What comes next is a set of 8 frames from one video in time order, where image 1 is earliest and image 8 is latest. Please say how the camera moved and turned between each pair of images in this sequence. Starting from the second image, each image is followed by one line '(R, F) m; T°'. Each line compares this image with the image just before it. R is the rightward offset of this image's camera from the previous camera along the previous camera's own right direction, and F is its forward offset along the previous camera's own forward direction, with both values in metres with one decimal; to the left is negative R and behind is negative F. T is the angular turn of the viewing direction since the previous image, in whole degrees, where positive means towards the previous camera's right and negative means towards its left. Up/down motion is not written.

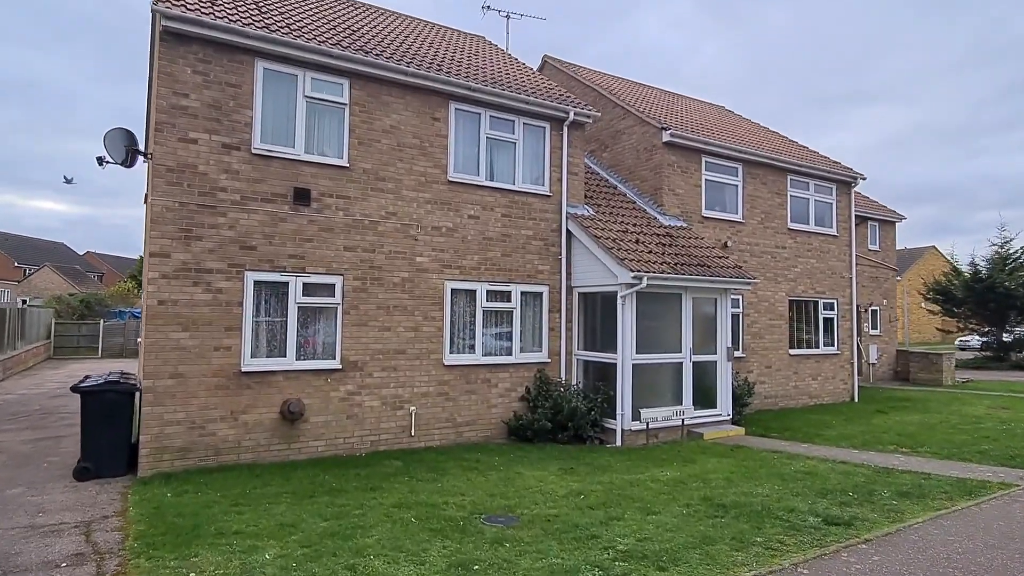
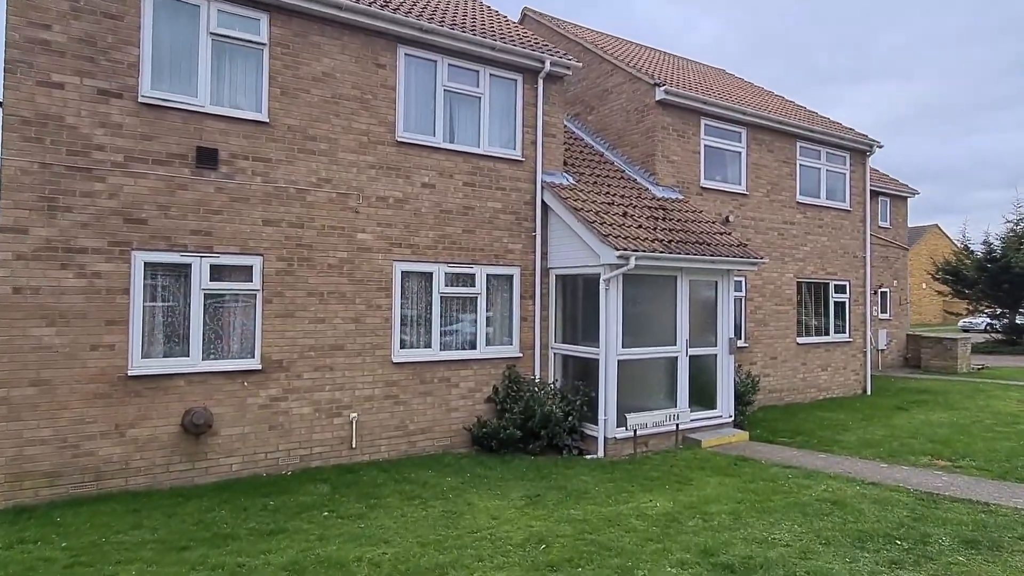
(+0.5, +1.7) m; 0°
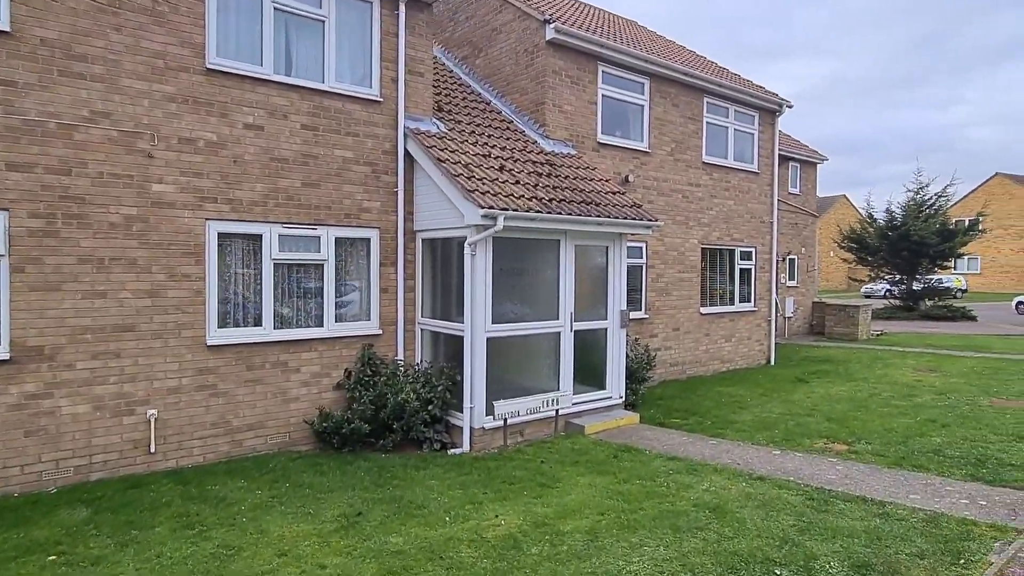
(+1.0, +1.3) m; +6°
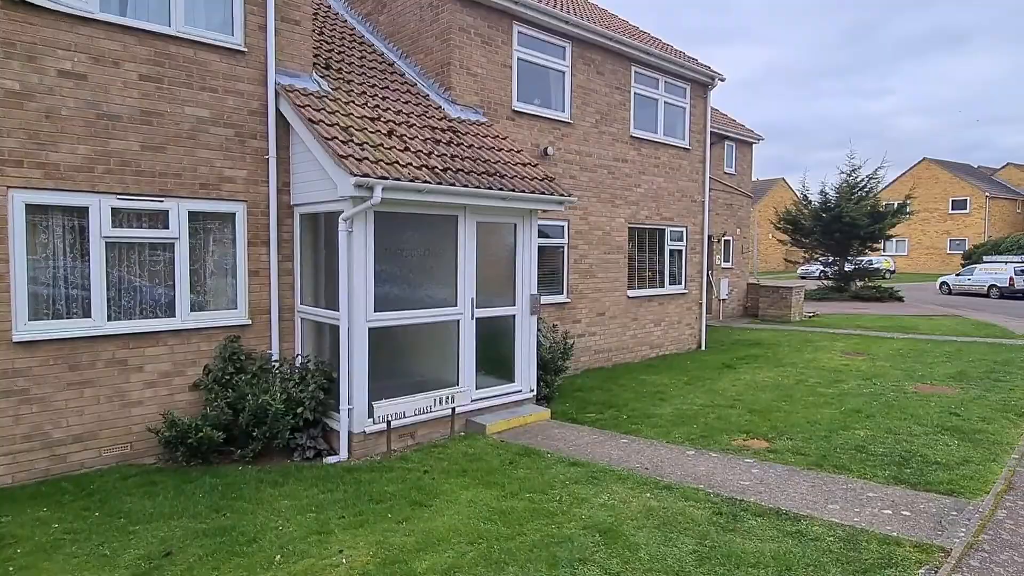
(+0.7, +0.9) m; +5°
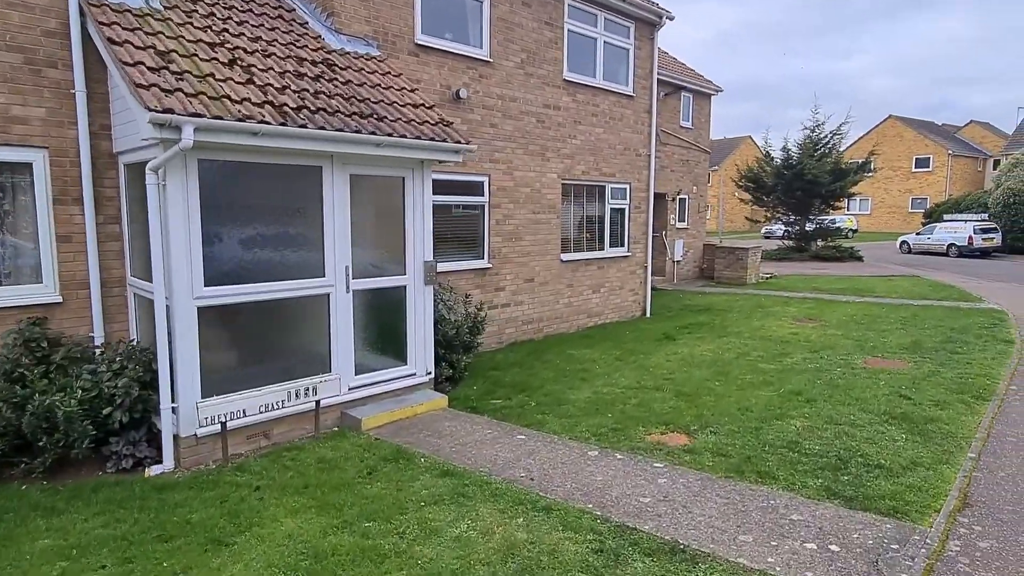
(+0.9, +1.2) m; +3°
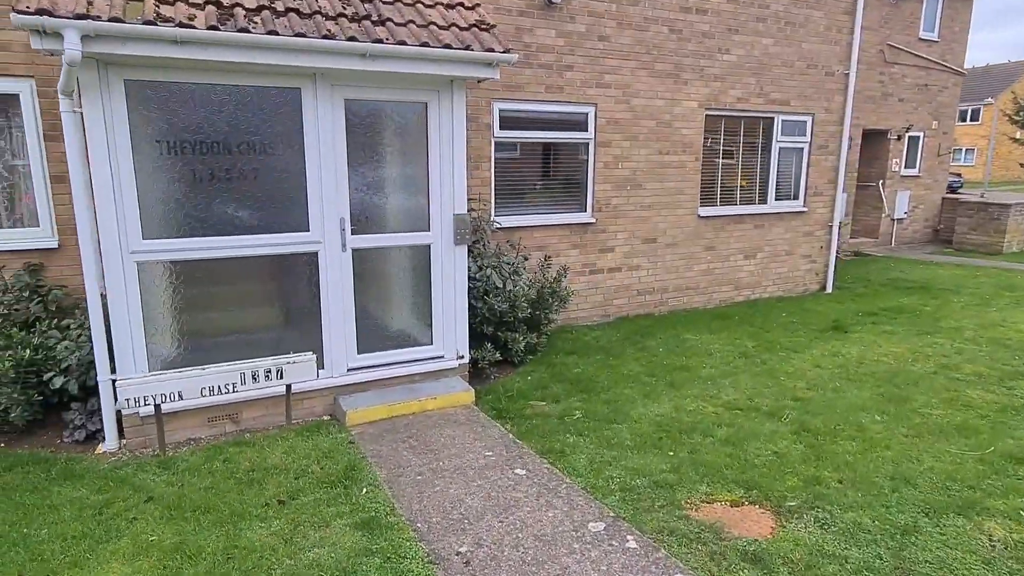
(+1.2, +2.0) m; -19°
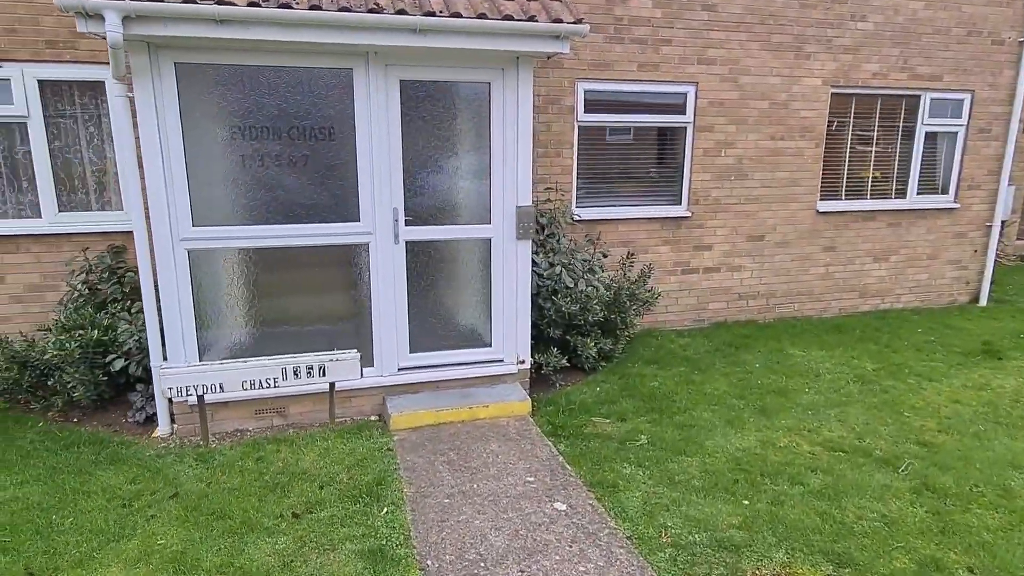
(+0.4, +0.5) m; -11°
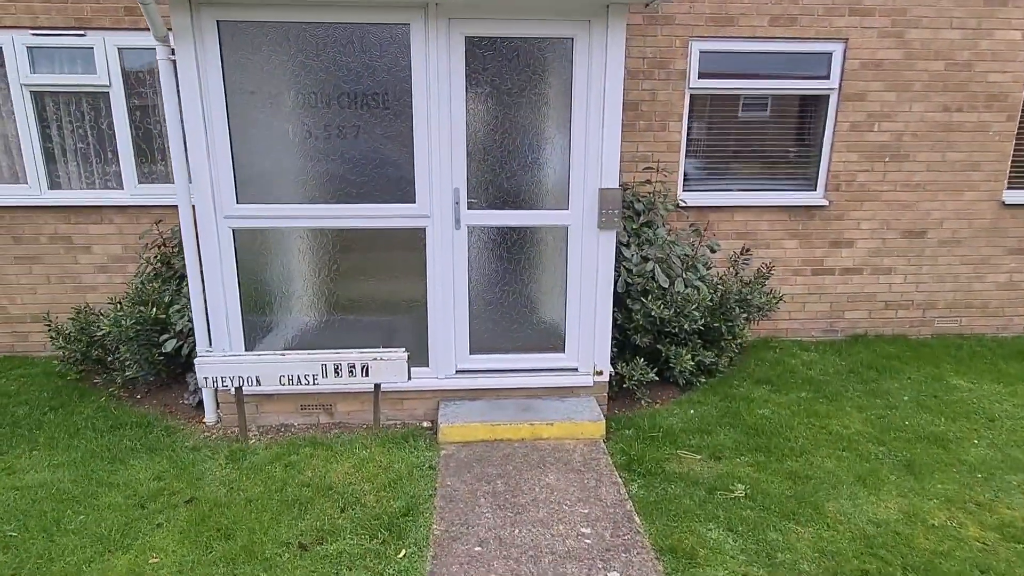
(+0.3, +0.8) m; -11°
